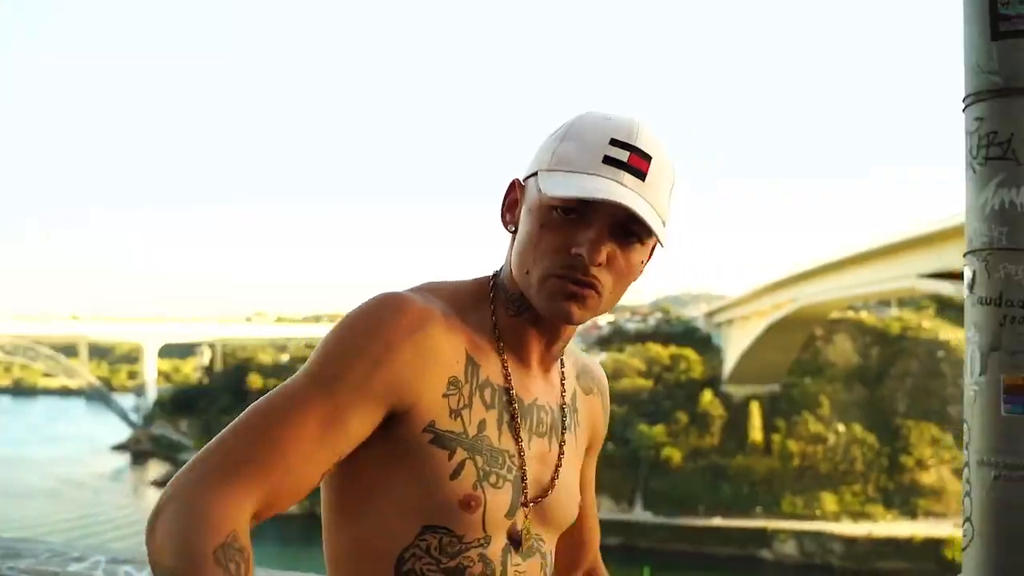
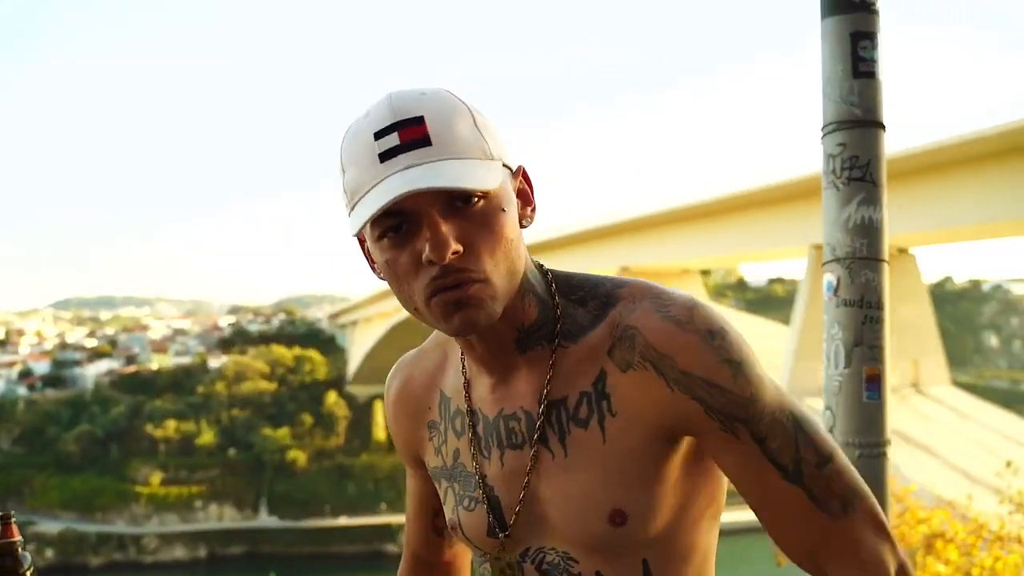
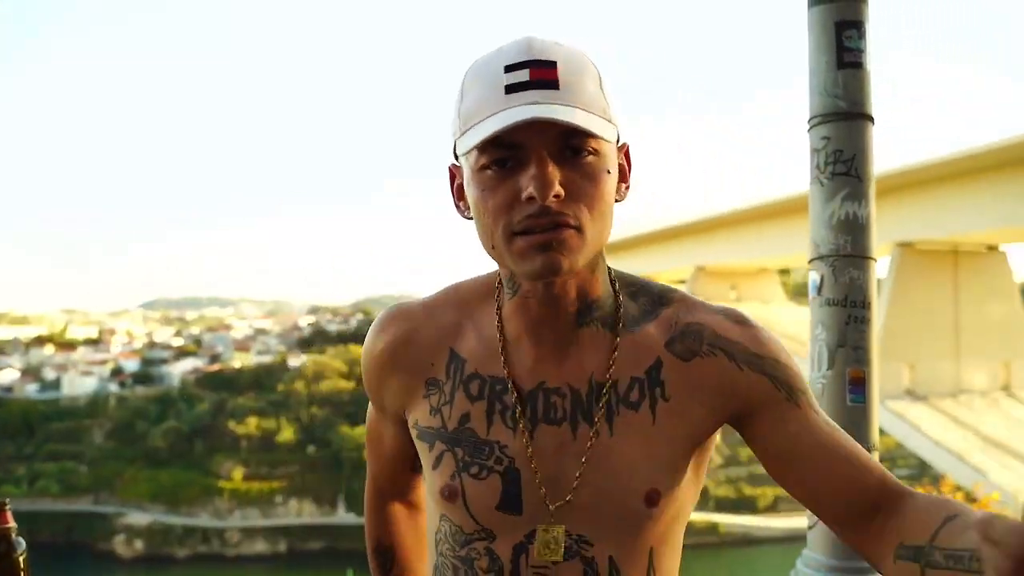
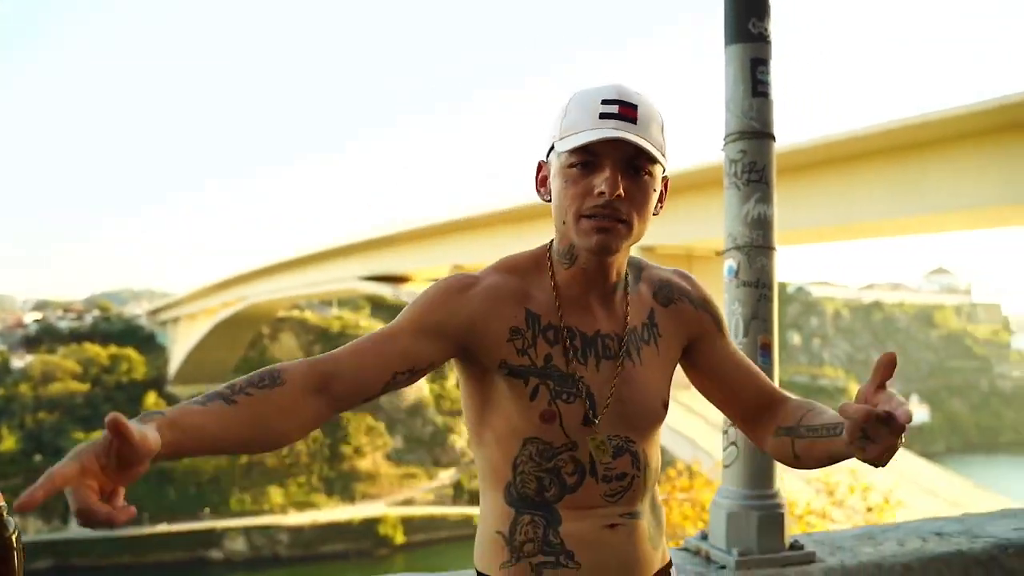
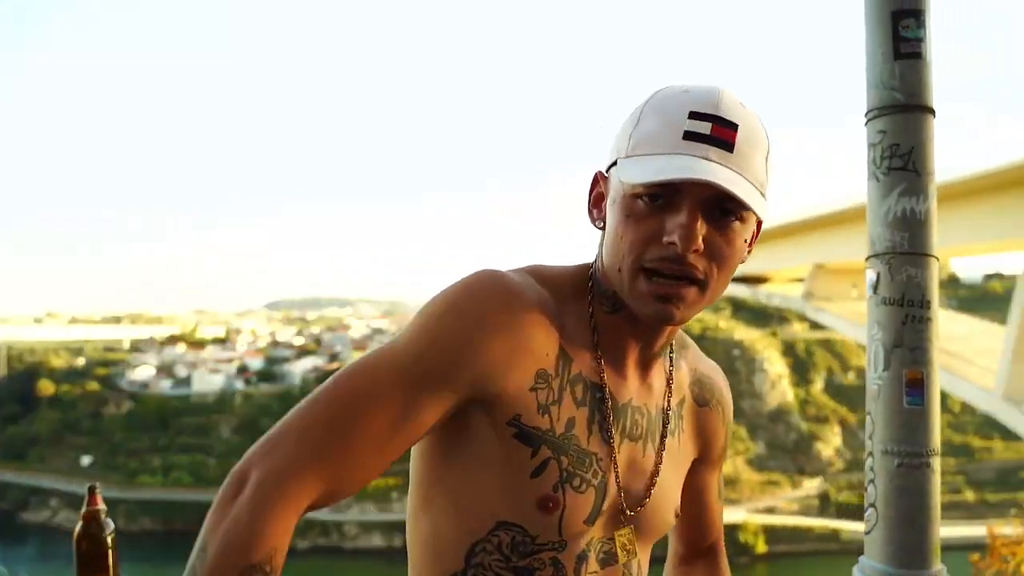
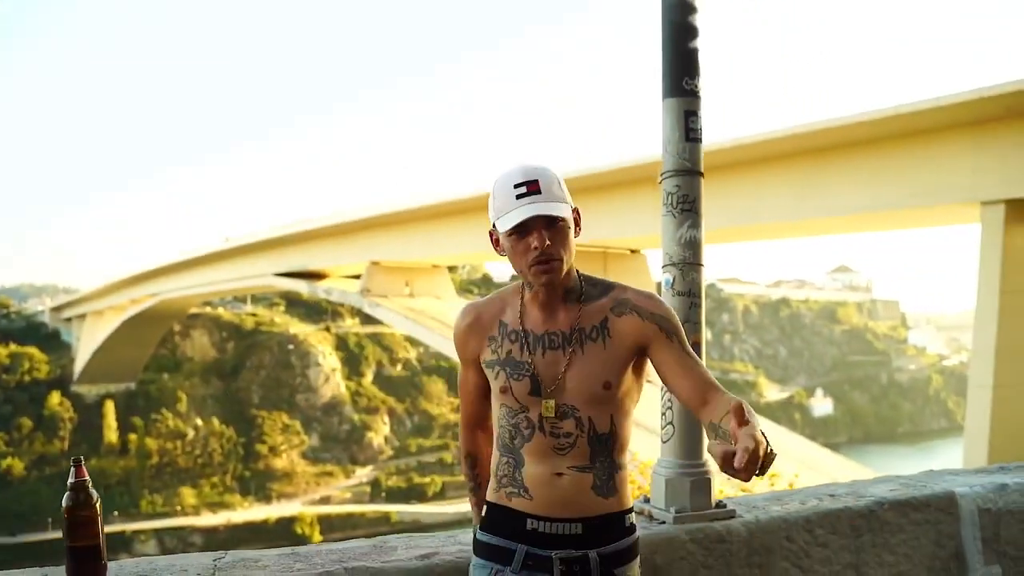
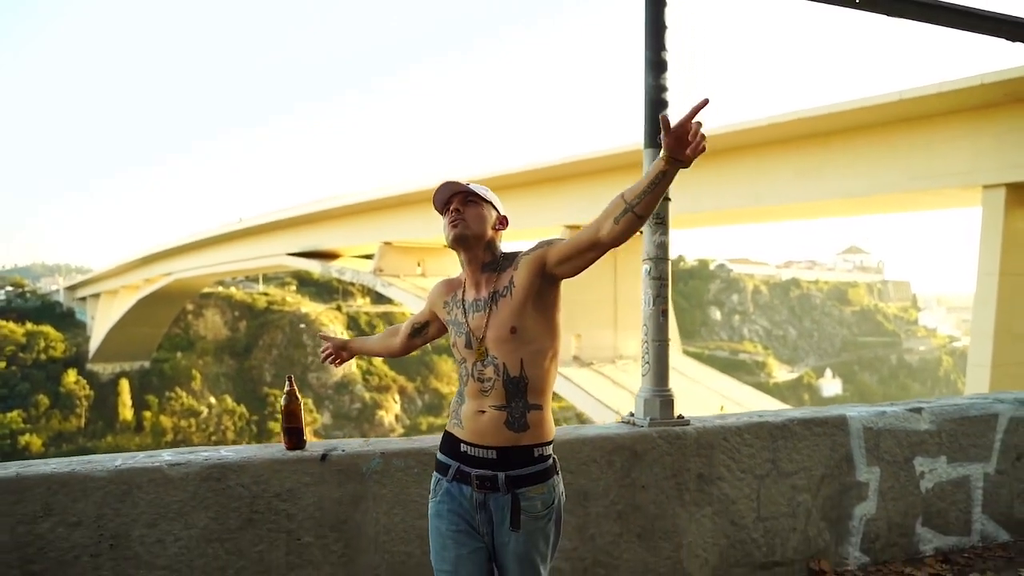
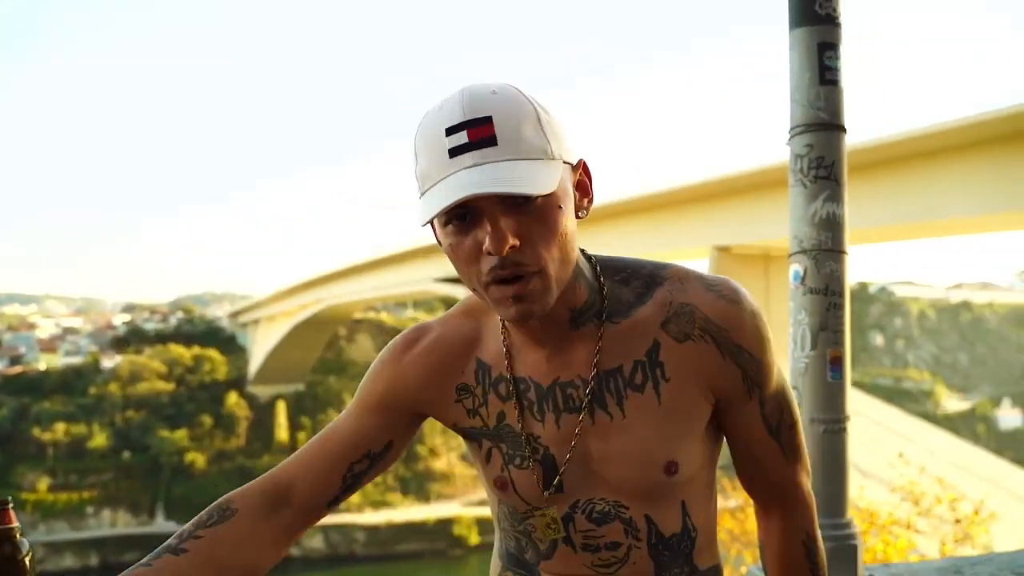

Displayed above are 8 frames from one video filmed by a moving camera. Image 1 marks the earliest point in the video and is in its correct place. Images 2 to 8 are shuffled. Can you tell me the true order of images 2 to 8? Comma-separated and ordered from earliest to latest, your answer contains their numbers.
5, 3, 2, 8, 4, 6, 7
